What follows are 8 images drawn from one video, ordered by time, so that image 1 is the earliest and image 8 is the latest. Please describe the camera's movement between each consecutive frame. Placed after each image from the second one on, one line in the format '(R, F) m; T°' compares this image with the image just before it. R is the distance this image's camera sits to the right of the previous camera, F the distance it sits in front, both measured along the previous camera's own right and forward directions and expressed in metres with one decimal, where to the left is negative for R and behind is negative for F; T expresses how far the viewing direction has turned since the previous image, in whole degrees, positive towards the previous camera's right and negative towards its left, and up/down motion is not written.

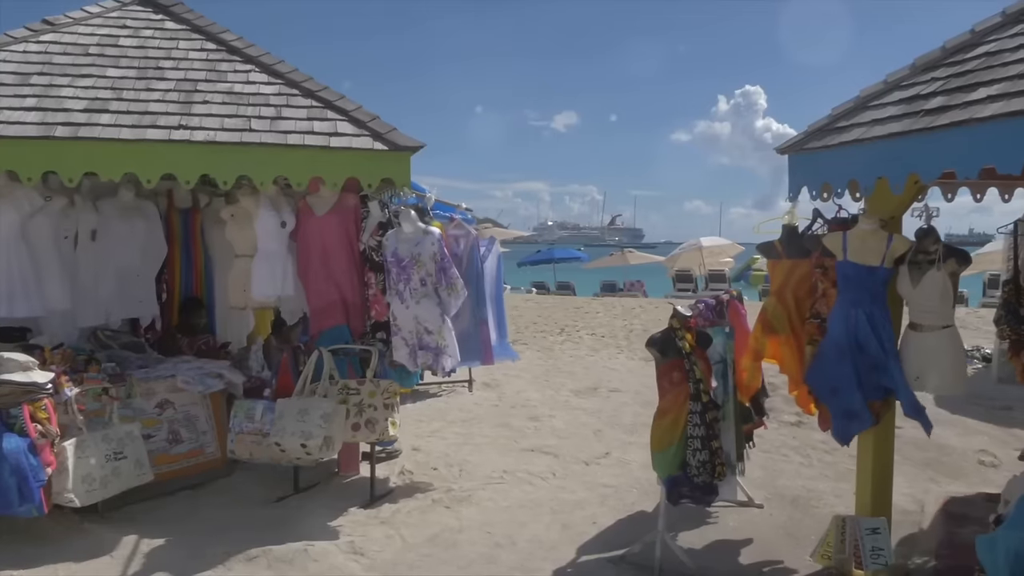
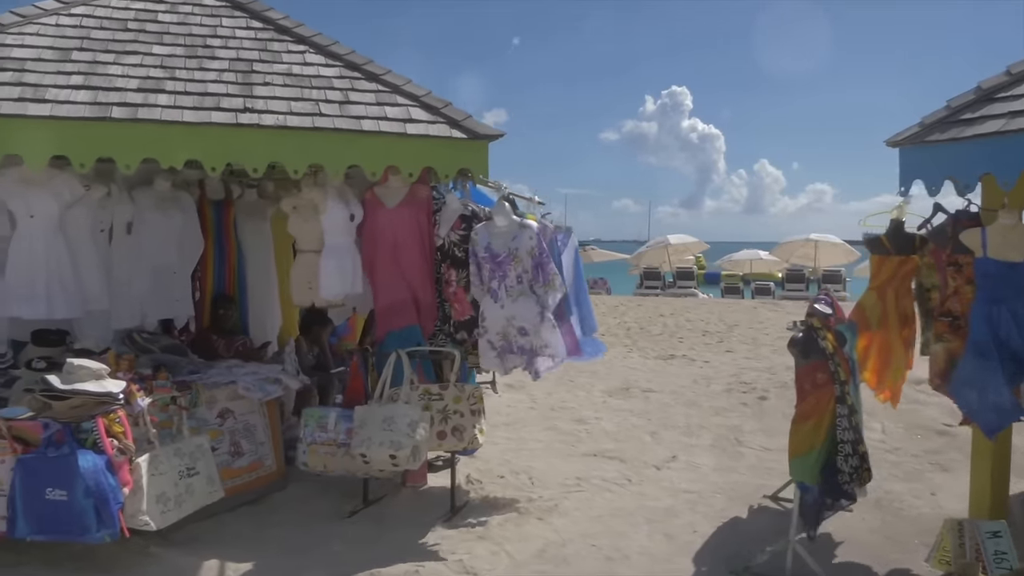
(-0.9, +0.3) m; +5°
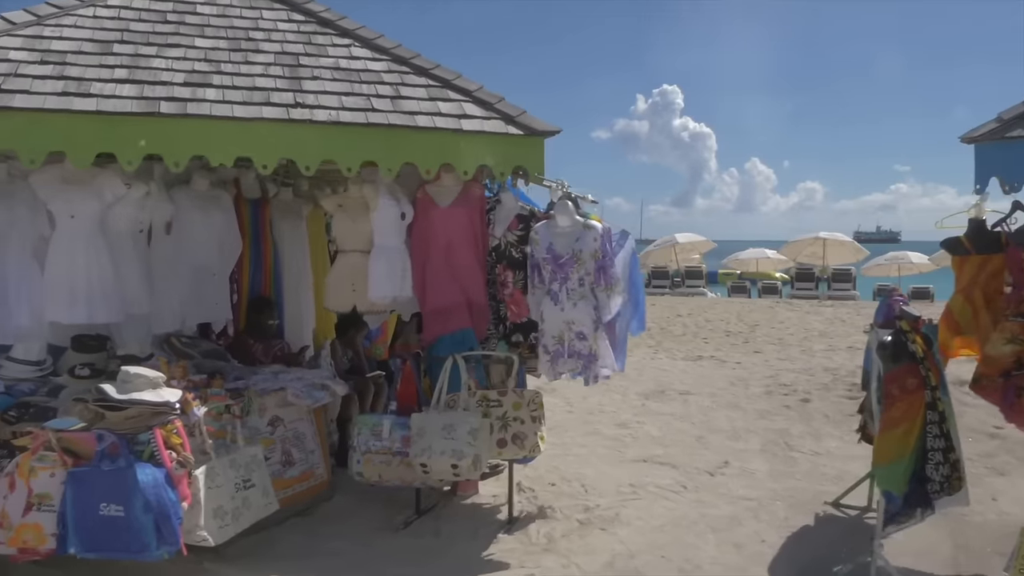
(-0.4, +0.2) m; +1°
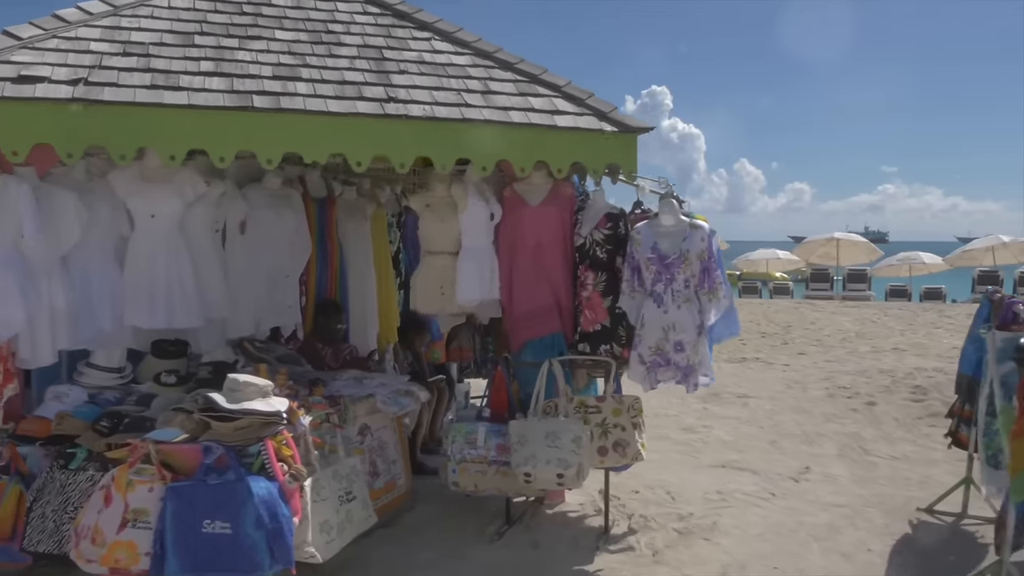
(-0.6, +0.2) m; +1°
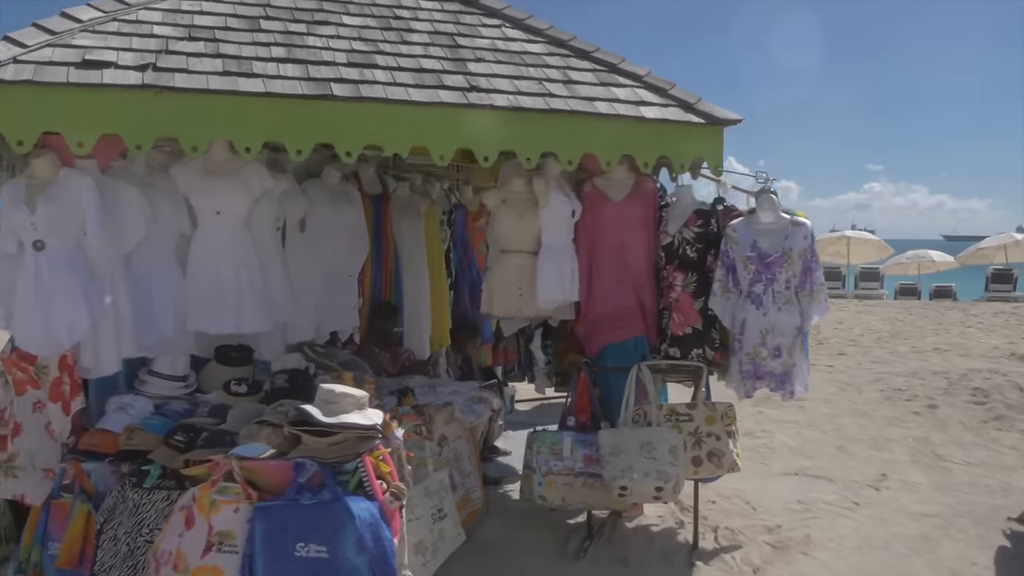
(-0.5, +0.3) m; +1°
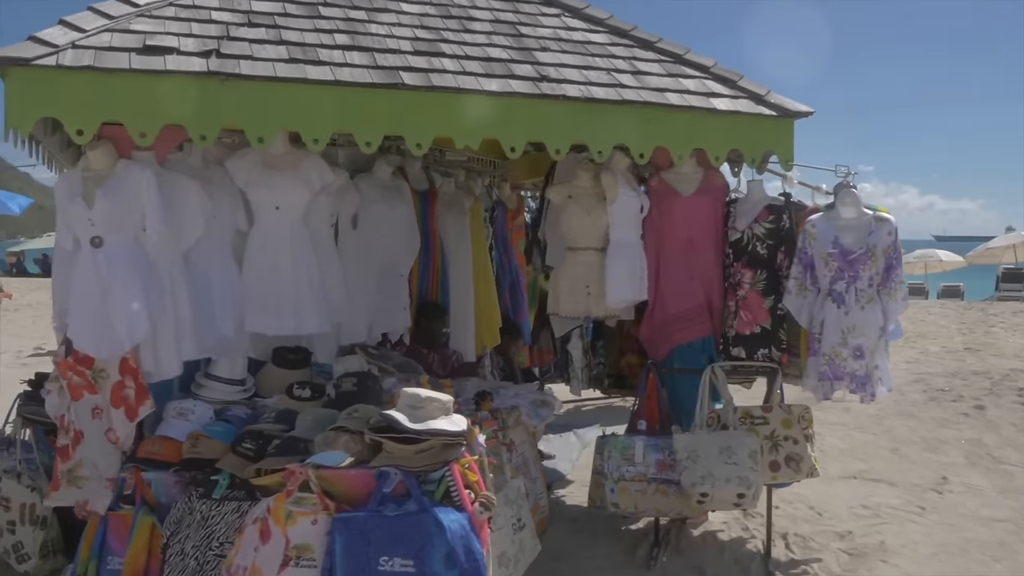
(-0.4, +0.2) m; +1°
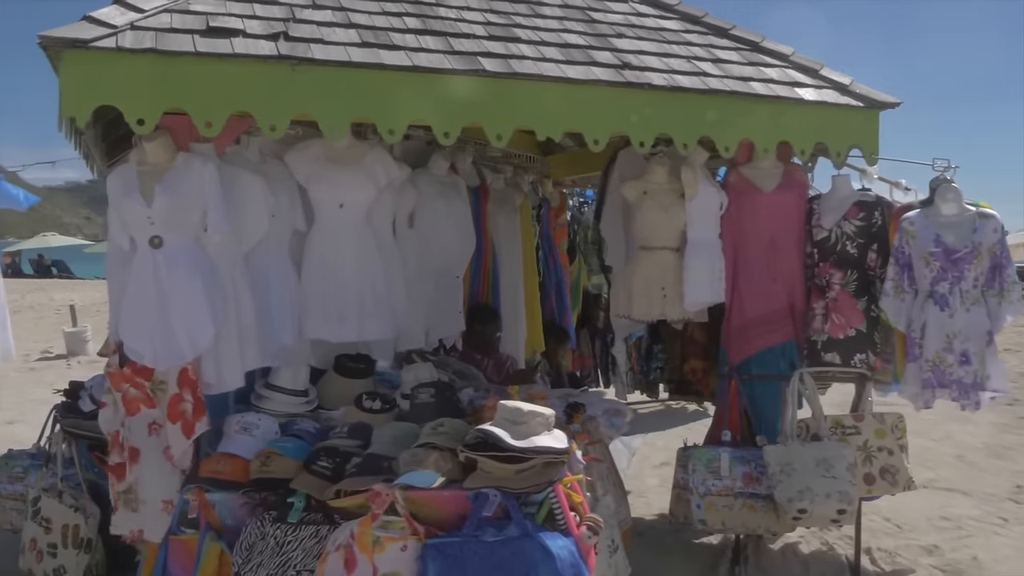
(-0.4, +0.3) m; +1°
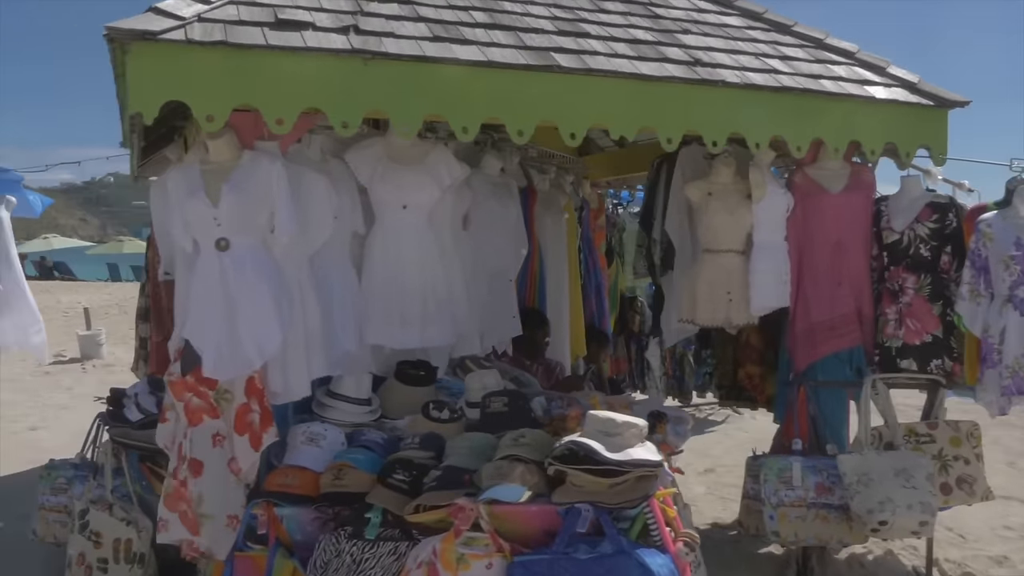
(-0.3, +0.1) m; +1°
